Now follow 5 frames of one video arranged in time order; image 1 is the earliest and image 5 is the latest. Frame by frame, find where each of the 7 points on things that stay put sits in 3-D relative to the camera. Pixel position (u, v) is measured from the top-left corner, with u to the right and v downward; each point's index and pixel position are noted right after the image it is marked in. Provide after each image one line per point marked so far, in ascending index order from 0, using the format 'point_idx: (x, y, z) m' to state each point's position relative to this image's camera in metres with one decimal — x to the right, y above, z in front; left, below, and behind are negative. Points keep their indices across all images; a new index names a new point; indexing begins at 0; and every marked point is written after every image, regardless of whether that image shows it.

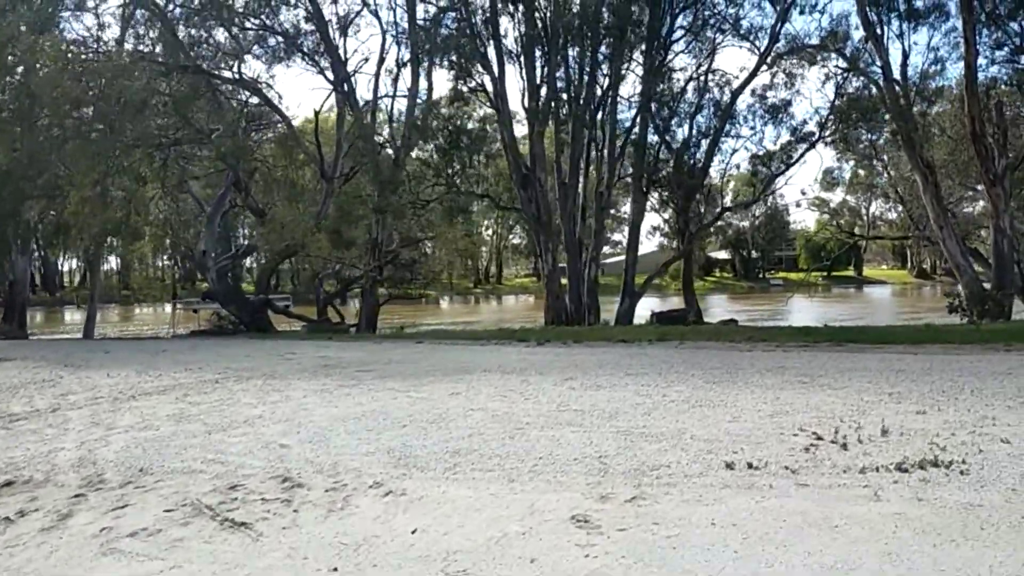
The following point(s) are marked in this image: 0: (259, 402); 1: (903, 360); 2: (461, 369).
0: (-2.3, -1.1, +8.5) m
1: (+4.2, -0.8, +10.0) m
2: (-0.5, -0.9, +9.9) m
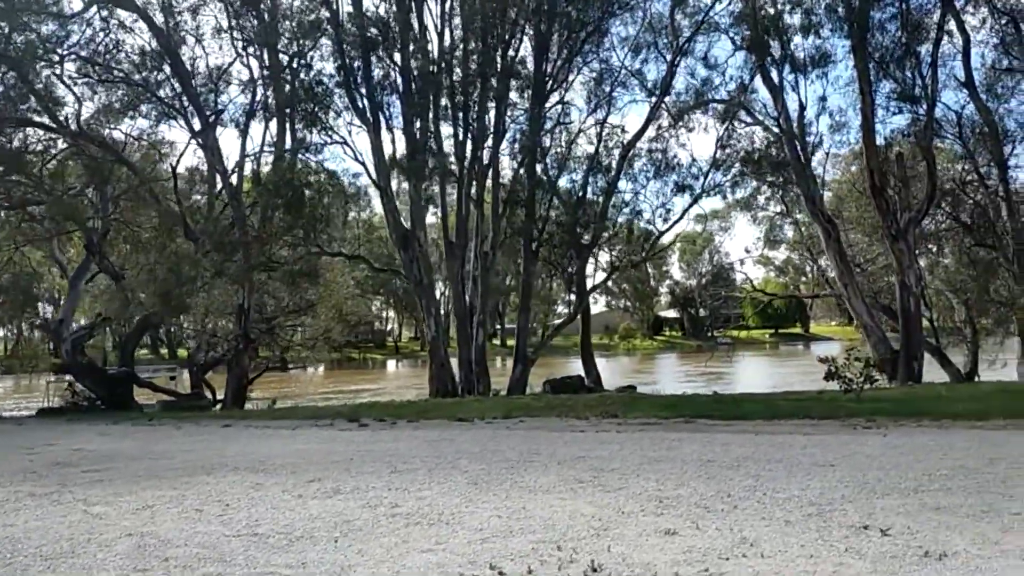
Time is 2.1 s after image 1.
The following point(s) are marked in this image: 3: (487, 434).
0: (-4.5, -1.7, +6.7) m
1: (+2.0, -1.5, +8.5) m
2: (-2.8, -1.6, +8.2) m
3: (-0.3, -1.6, +10.3) m
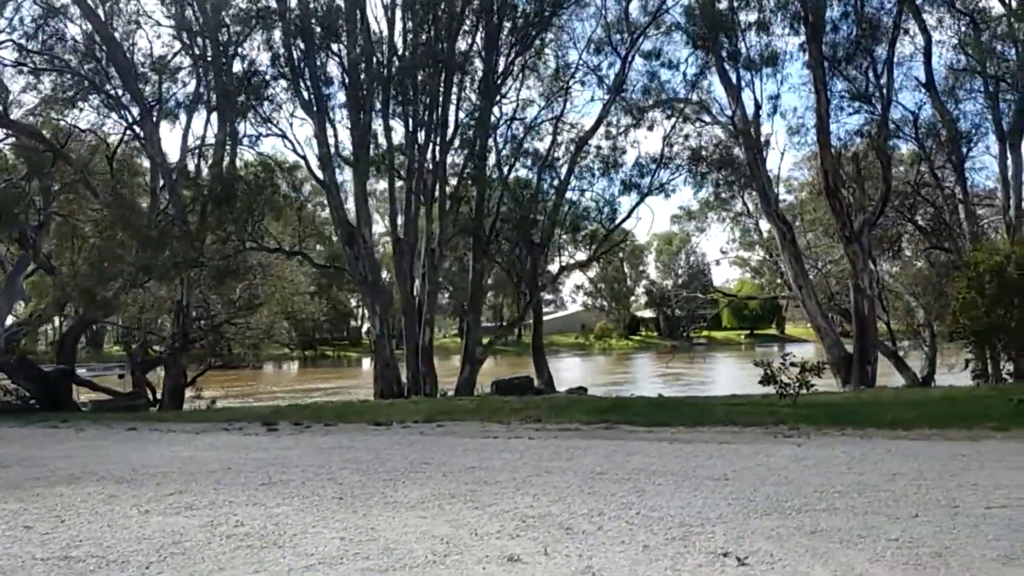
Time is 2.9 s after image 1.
0: (-5.4, -1.7, +6.1) m
1: (+1.1, -1.5, +8.0) m
2: (-3.7, -1.6, +7.7) m
3: (-1.3, -1.6, +9.8) m
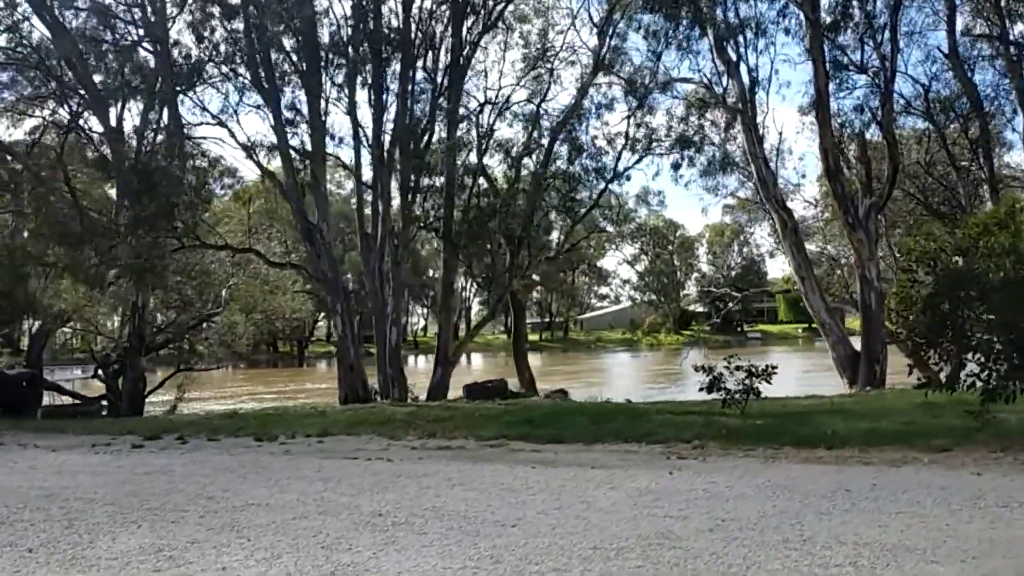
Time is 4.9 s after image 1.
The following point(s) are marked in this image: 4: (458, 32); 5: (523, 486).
0: (-7.0, -1.7, +5.3) m
1: (-0.4, -1.5, +6.7) m
2: (-5.2, -1.6, +6.7) m
3: (-2.6, -1.6, +8.7) m
4: (-1.1, +5.5, +19.5) m
5: (+0.1, -1.4, +6.7) m
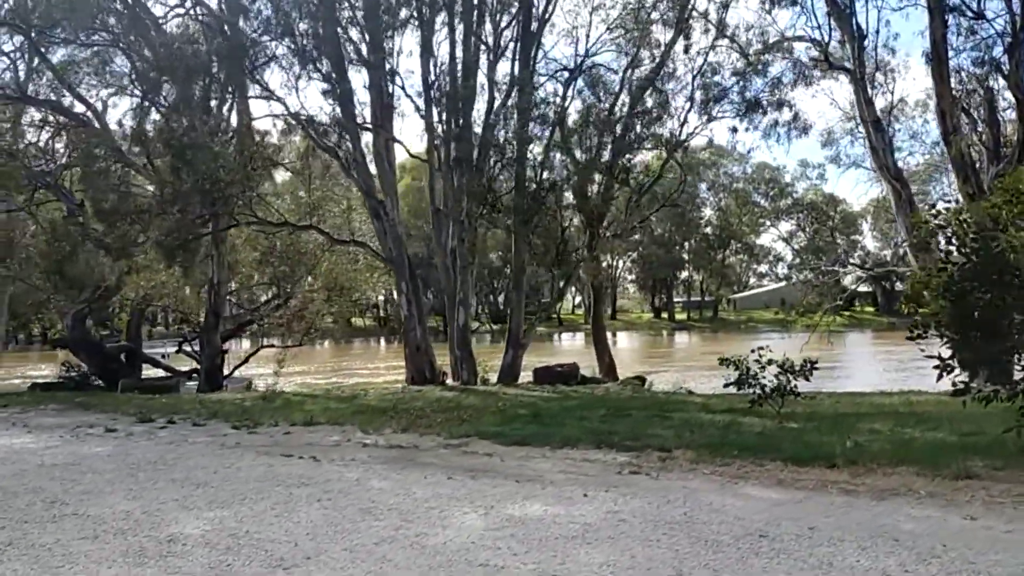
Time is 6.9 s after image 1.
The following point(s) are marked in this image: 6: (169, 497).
0: (-7.9, -1.6, +5.5) m
1: (-1.2, -1.3, +5.7) m
2: (-5.9, -1.5, +6.6) m
3: (-3.0, -1.5, +8.0) m
4: (+0.4, +5.9, +18.3) m
5: (-0.7, -1.3, +5.6) m
6: (-2.2, -1.4, +6.1) m
